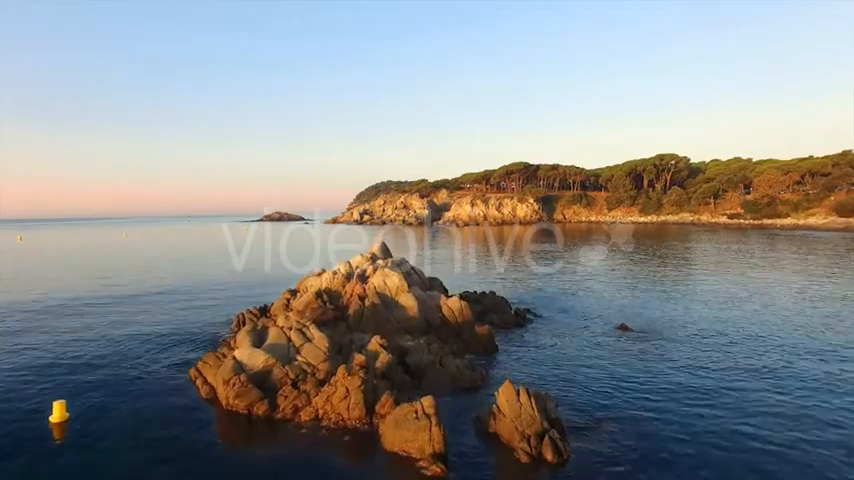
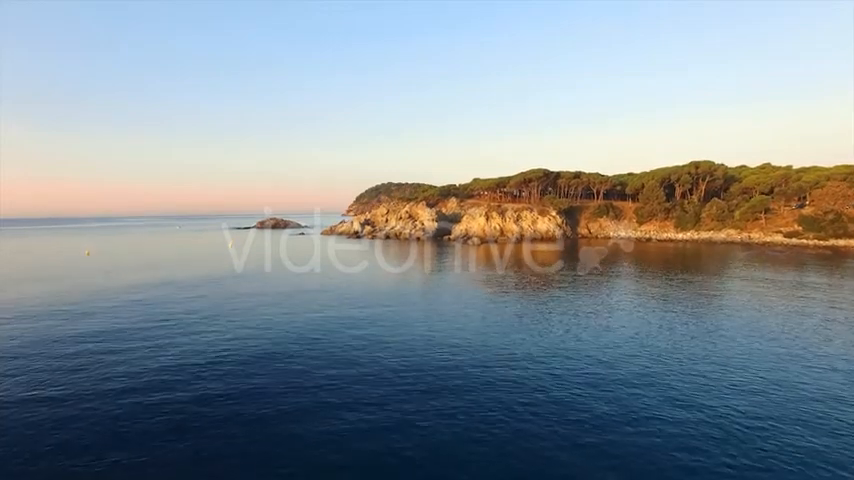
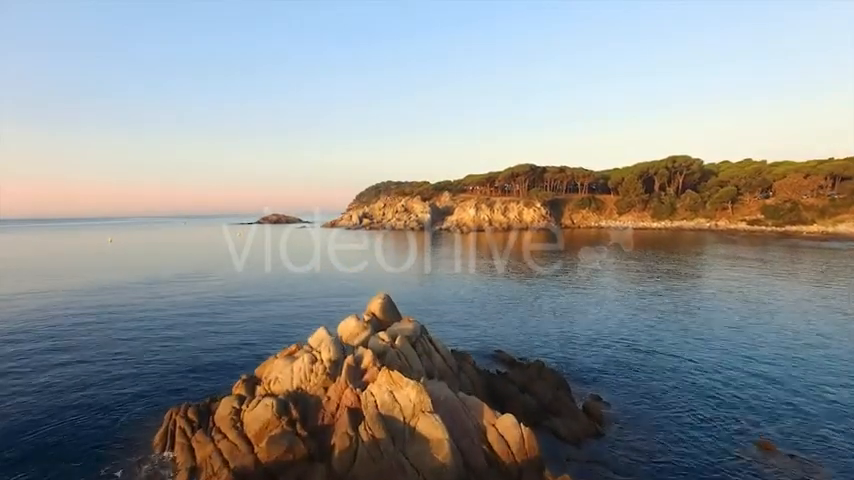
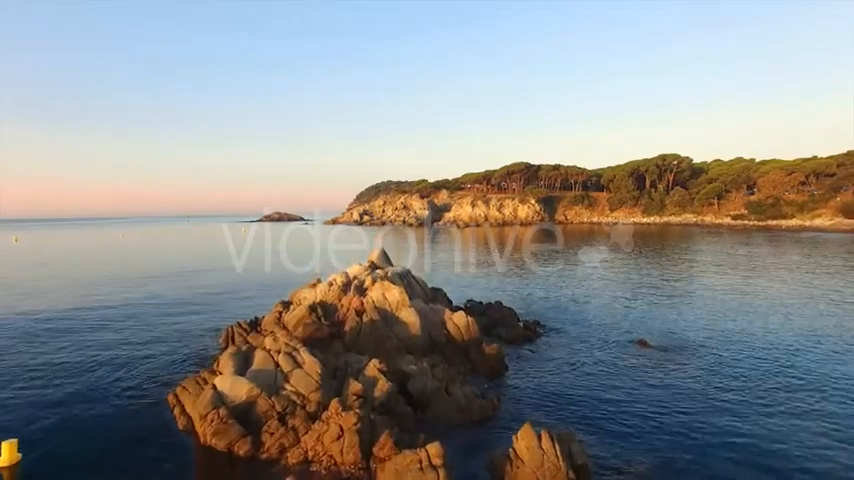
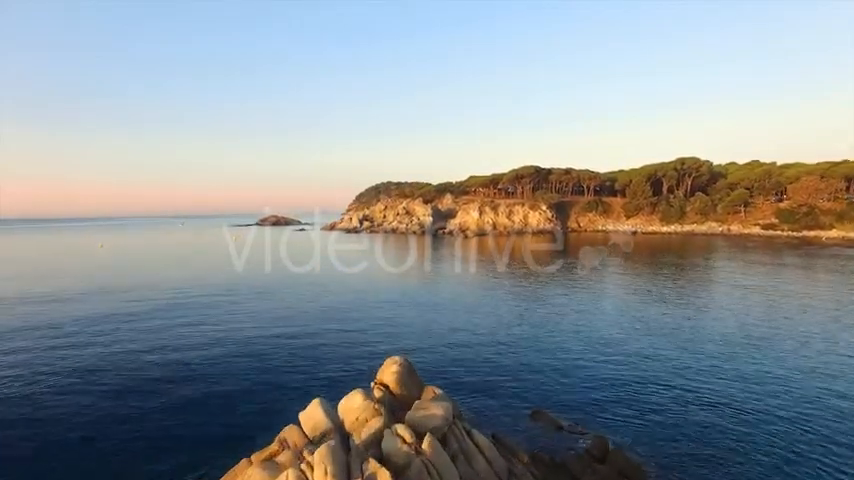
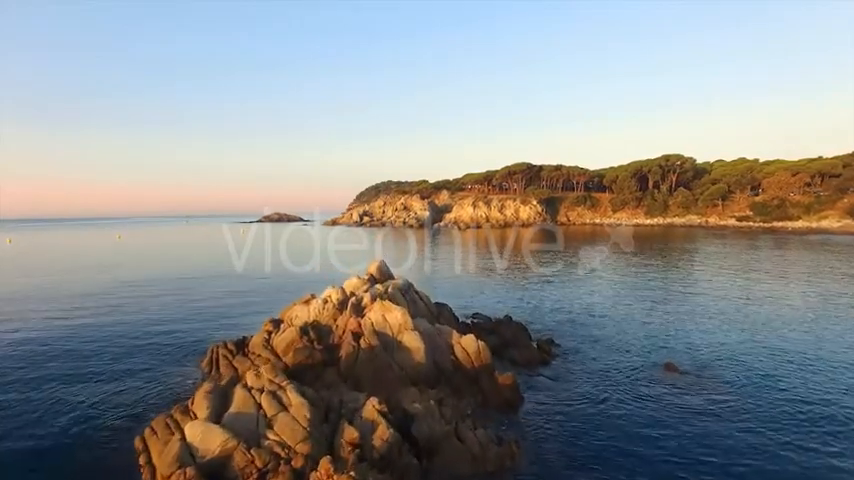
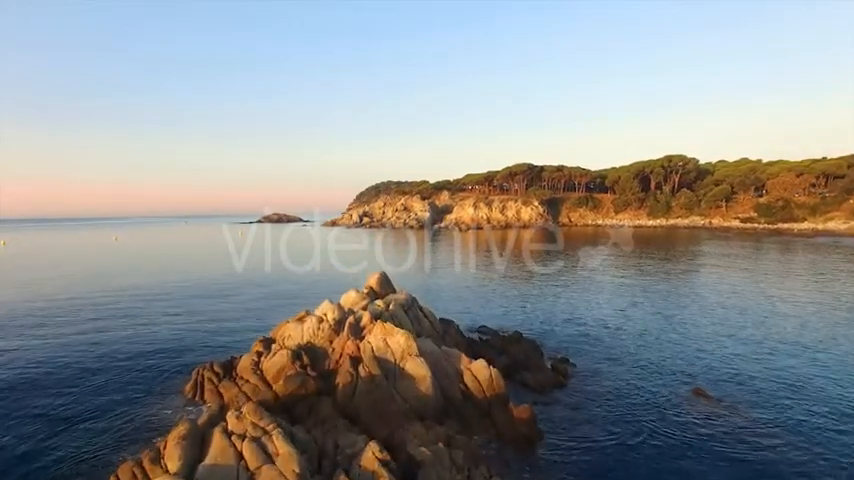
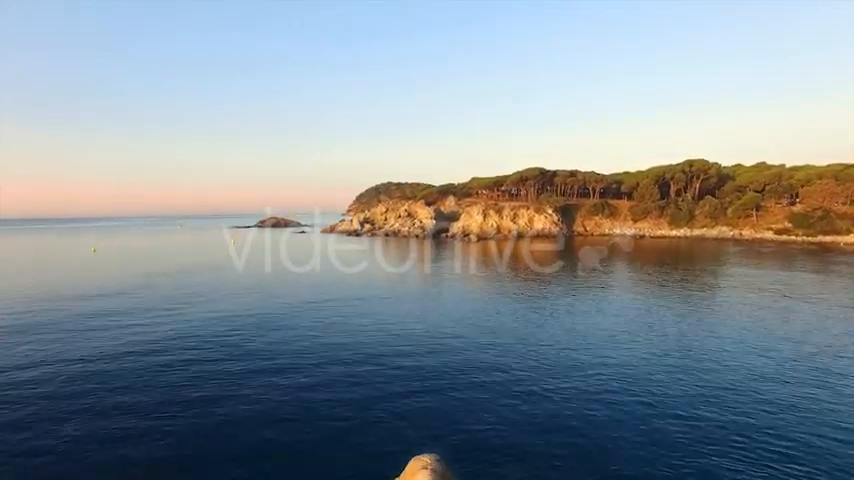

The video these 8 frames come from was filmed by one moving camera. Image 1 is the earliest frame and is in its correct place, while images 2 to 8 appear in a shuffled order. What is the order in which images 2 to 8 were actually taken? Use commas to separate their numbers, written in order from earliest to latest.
4, 6, 7, 3, 5, 8, 2
